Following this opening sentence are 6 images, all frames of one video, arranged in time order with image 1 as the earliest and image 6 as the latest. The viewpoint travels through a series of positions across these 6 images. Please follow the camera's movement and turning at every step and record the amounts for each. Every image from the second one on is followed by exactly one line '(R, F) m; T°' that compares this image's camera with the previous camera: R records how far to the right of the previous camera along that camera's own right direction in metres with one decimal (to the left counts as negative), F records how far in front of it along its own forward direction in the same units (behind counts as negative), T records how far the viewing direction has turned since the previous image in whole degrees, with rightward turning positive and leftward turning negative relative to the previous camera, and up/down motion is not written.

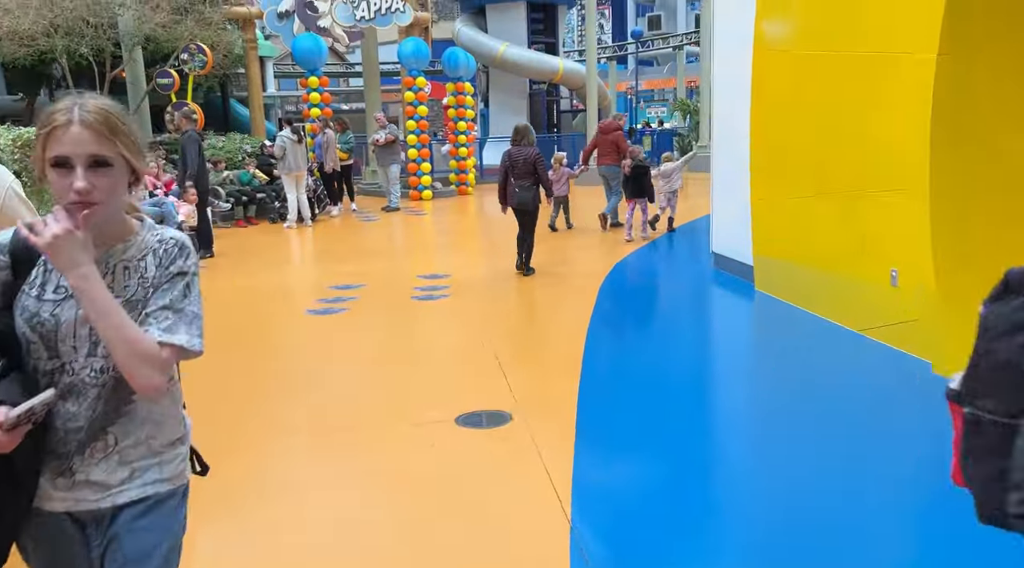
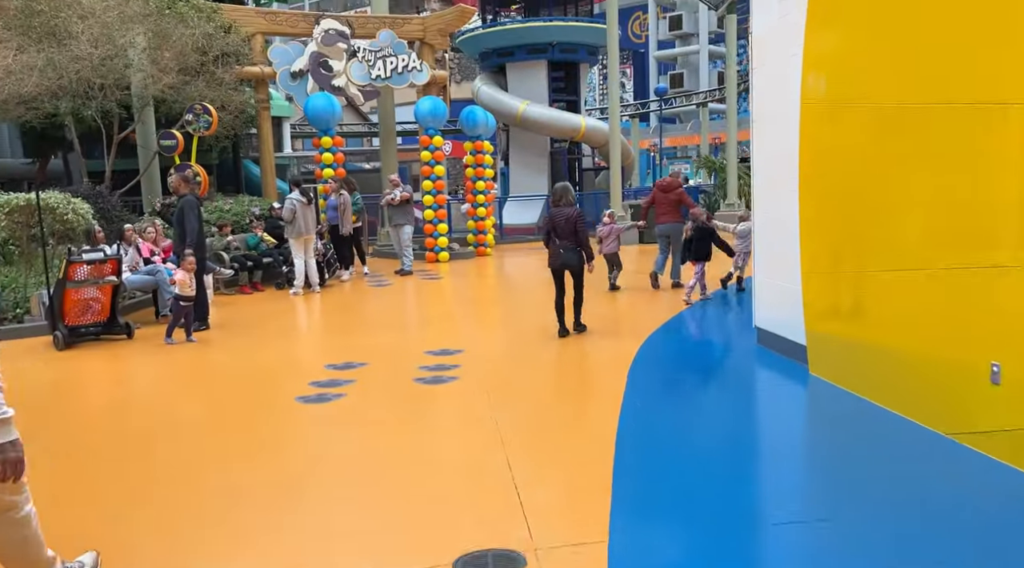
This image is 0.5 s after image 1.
(0.0, +0.8) m; -1°
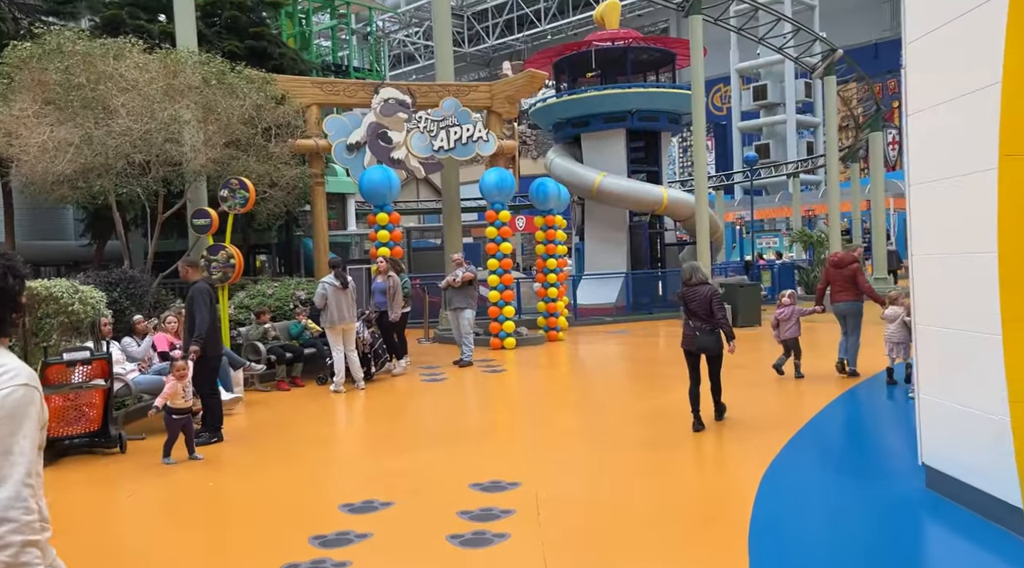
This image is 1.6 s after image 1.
(+0.1, +1.8) m; -5°
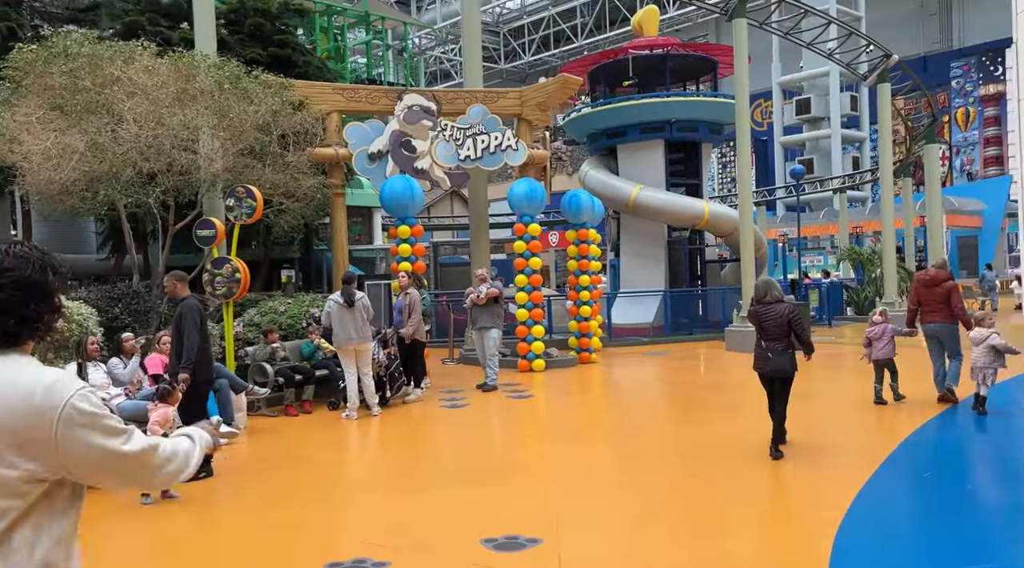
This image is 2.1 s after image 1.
(+0.1, +1.0) m; -2°
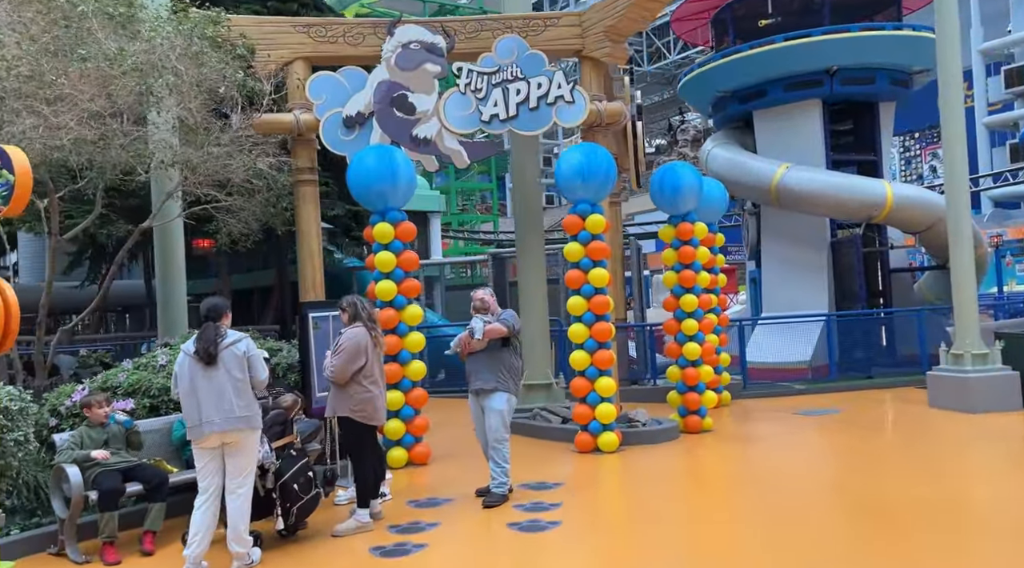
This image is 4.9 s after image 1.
(+1.1, +5.4) m; -10°
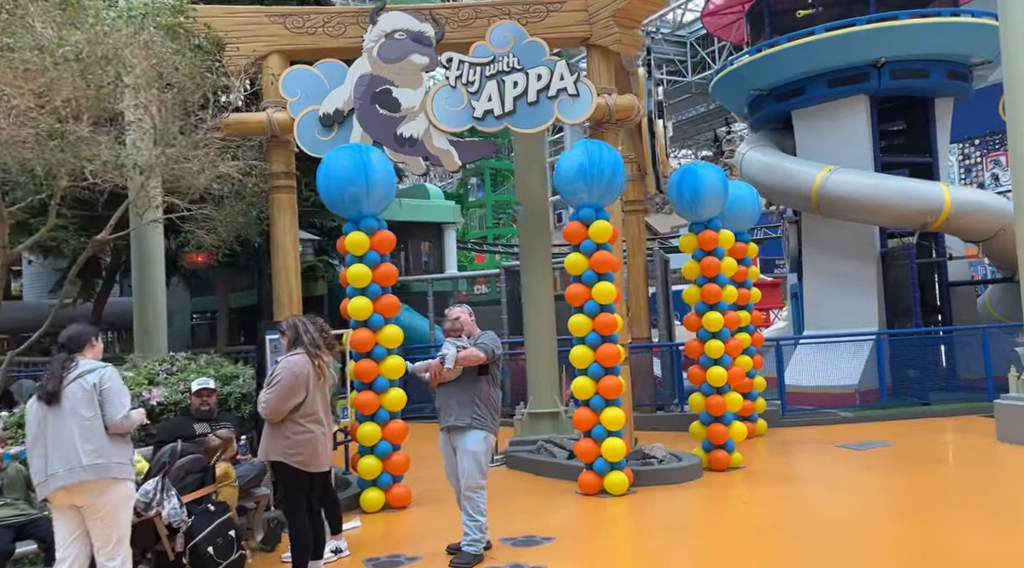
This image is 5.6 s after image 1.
(+0.5, +1.1) m; -3°
